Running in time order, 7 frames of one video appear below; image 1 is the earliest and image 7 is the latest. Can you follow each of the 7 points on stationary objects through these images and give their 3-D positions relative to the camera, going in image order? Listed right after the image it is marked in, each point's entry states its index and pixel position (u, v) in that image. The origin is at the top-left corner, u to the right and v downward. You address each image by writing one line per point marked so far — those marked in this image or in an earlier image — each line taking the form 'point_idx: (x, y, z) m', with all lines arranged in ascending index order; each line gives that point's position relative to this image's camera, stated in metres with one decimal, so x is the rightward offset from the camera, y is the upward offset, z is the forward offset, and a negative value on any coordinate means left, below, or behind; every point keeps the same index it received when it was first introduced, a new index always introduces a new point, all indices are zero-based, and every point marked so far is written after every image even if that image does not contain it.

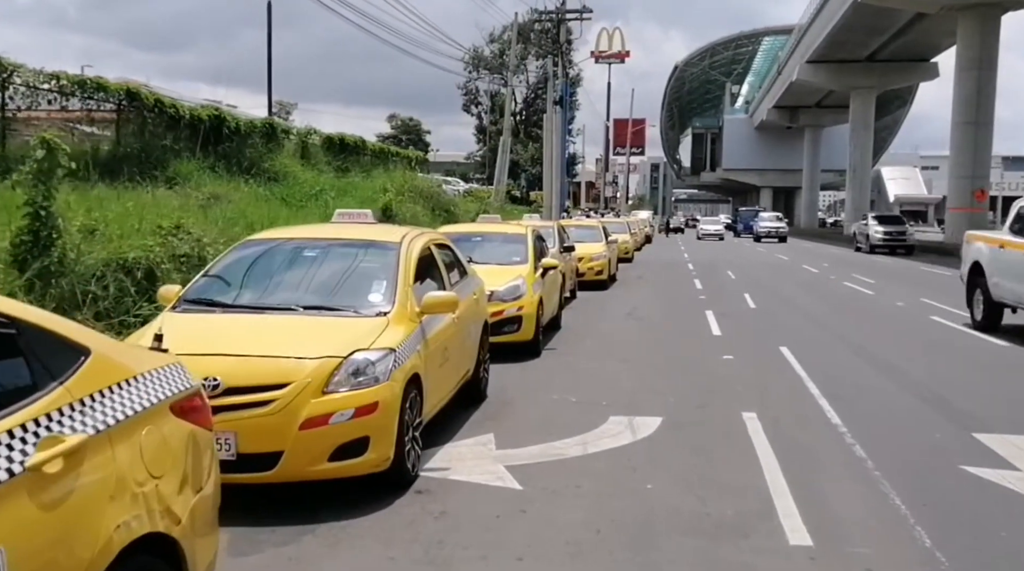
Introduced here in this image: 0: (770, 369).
0: (+3.2, -1.0, +10.3) m
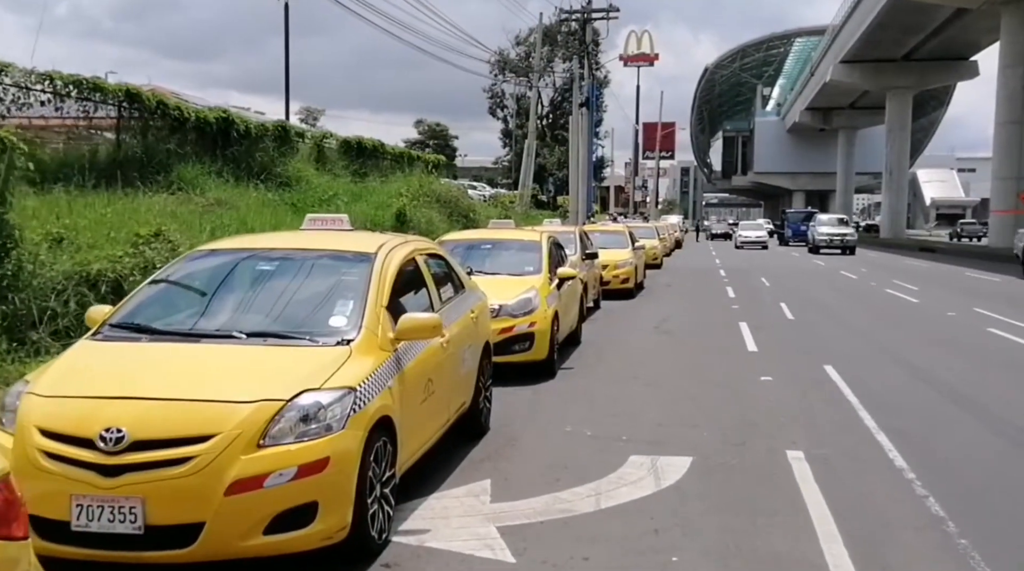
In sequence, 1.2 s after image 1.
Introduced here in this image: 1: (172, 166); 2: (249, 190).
0: (+3.3, -1.2, +9.1) m
1: (-7.4, +2.6, +18.0) m
2: (-6.2, +2.2, +19.5) m
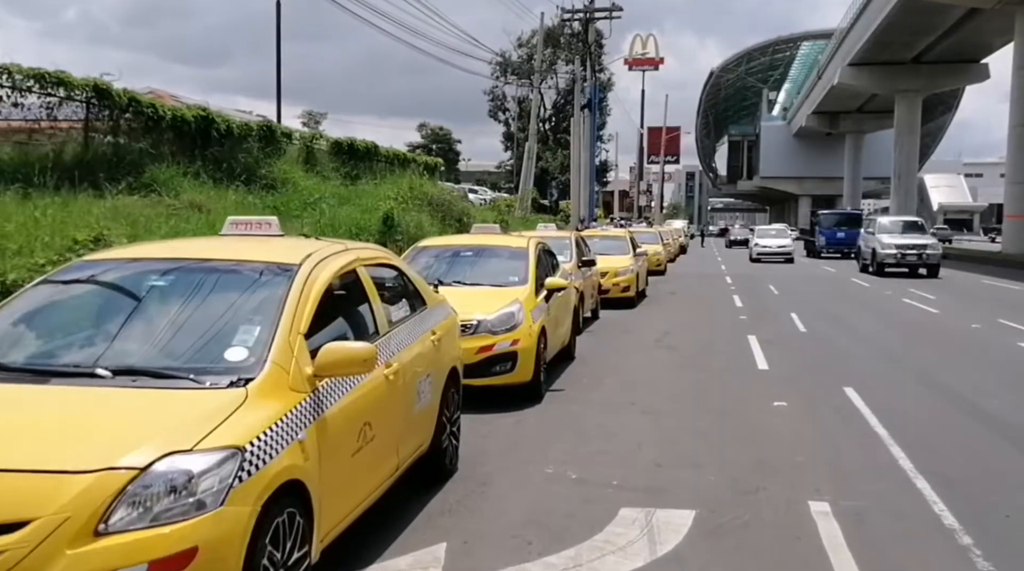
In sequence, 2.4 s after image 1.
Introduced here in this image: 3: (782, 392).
0: (+3.1, -1.3, +8.0) m
1: (-7.5, +2.4, +17.0) m
2: (-6.3, +2.1, +18.5) m
3: (+3.0, -1.2, +9.3) m
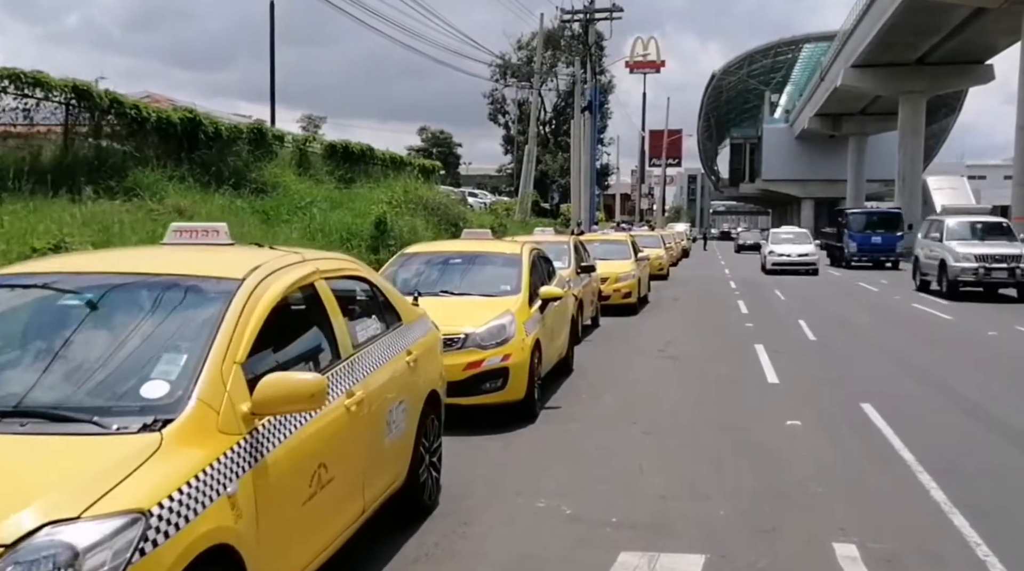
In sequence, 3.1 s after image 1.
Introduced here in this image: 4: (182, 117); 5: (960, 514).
0: (+3.0, -1.4, +7.4) m
1: (-7.6, +2.3, +16.4) m
2: (-6.4, +1.9, +17.9) m
3: (+3.0, -1.3, +8.7) m
4: (-7.4, +3.8, +18.7) m
5: (+3.0, -1.5, +5.6) m
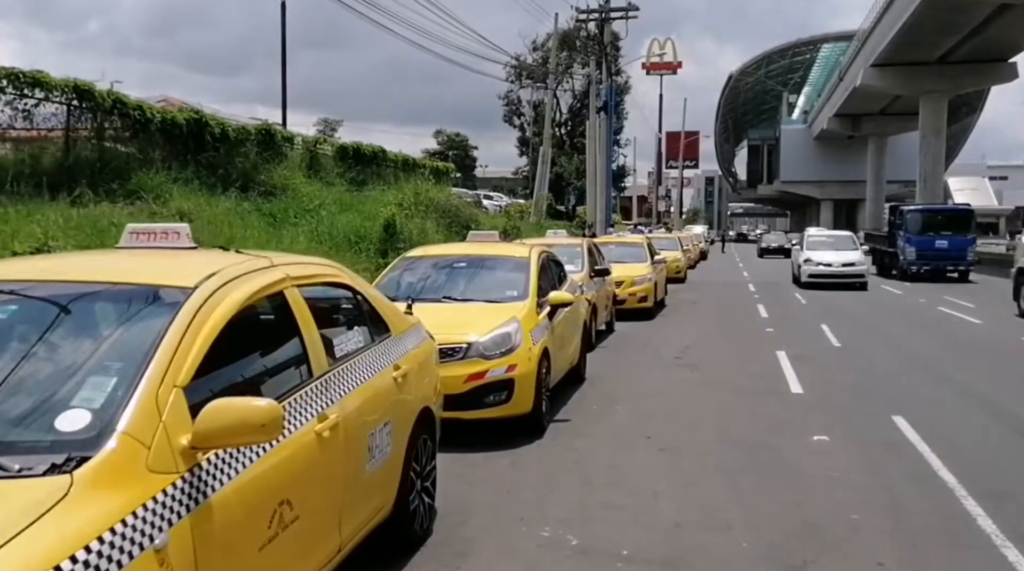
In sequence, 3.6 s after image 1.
0: (+3.1, -1.4, +6.8) m
1: (-7.3, +2.2, +16.1) m
2: (-6.1, +1.8, +17.5) m
3: (+3.0, -1.3, +8.1) m
4: (-7.1, +3.7, +18.3) m
5: (+3.0, -1.6, +5.0) m
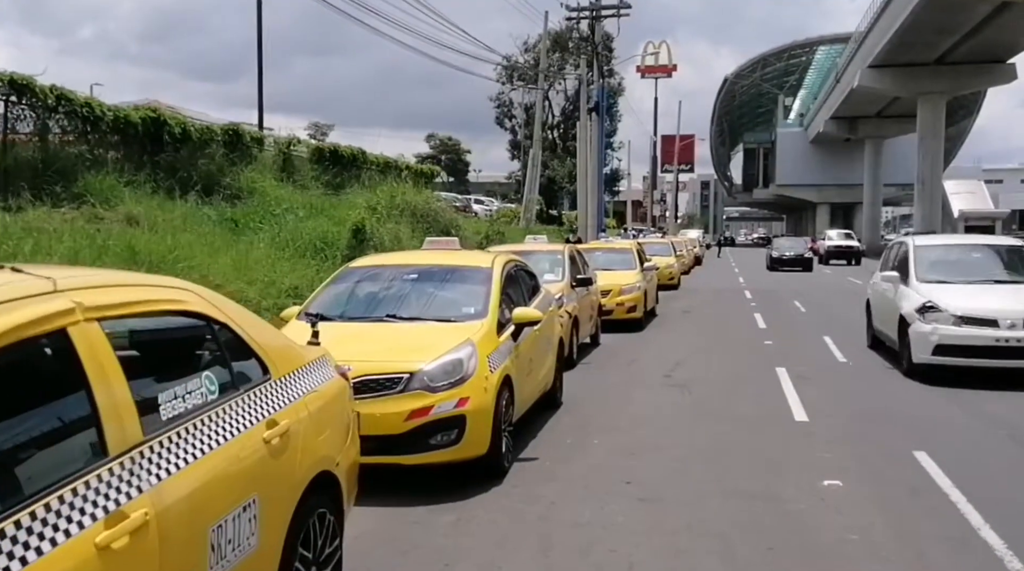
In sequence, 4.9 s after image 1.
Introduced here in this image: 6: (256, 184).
0: (+2.7, -1.5, +5.6) m
1: (-7.7, +2.0, +14.9) m
2: (-6.5, +1.6, +16.3) m
3: (+2.7, -1.4, +7.0) m
4: (-7.5, +3.5, +17.1) m
5: (+2.7, -1.7, +3.8) m
6: (-6.1, +2.4, +19.9) m
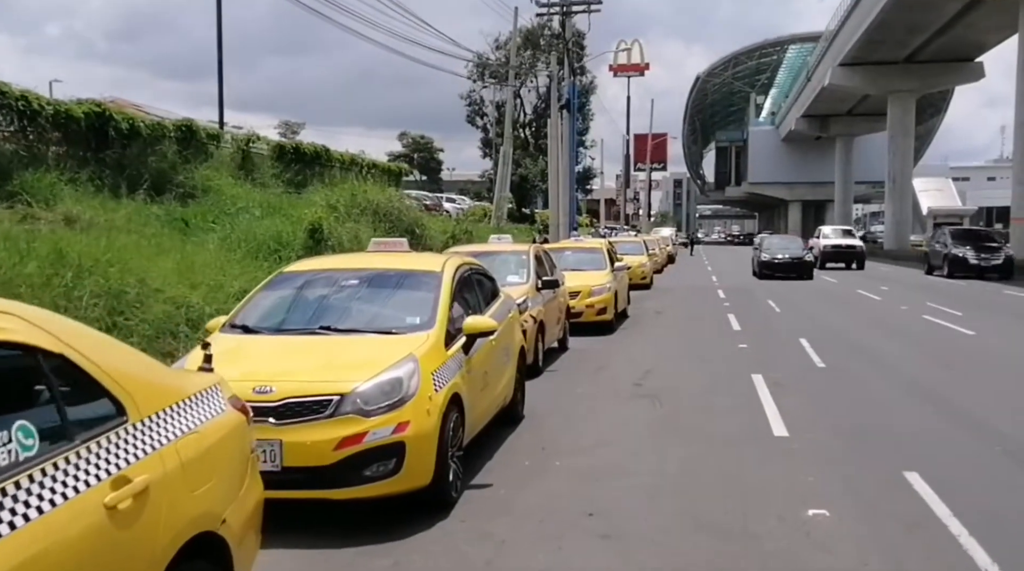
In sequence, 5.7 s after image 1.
0: (+2.4, -1.6, +5.0) m
1: (-8.4, +1.9, +13.9) m
2: (-7.2, +1.5, +15.4) m
3: (+2.3, -1.5, +6.3) m
4: (-8.2, +3.4, +16.2) m
5: (+2.4, -1.7, +3.2) m
6: (-6.9, +2.3, +19.0) m
